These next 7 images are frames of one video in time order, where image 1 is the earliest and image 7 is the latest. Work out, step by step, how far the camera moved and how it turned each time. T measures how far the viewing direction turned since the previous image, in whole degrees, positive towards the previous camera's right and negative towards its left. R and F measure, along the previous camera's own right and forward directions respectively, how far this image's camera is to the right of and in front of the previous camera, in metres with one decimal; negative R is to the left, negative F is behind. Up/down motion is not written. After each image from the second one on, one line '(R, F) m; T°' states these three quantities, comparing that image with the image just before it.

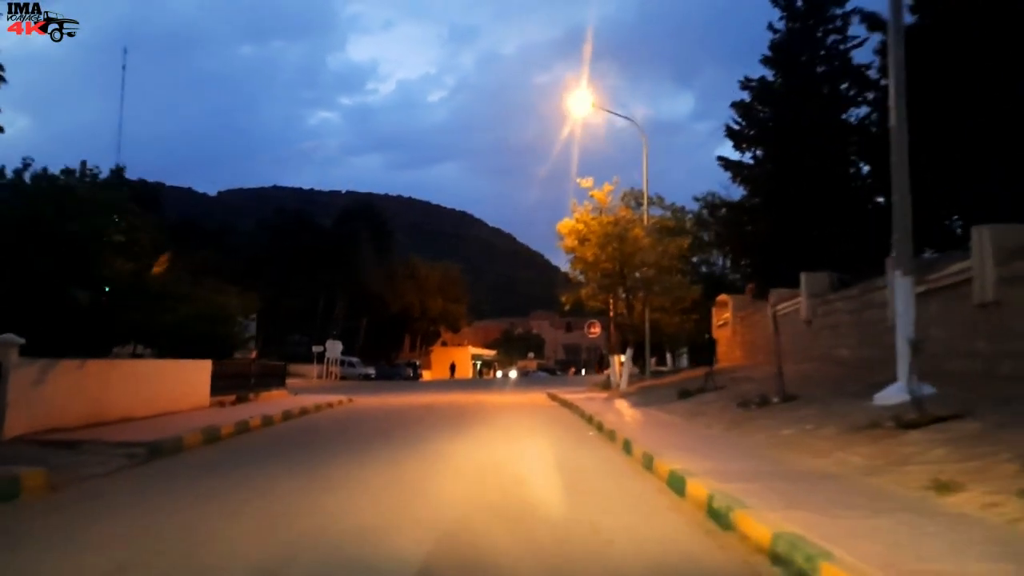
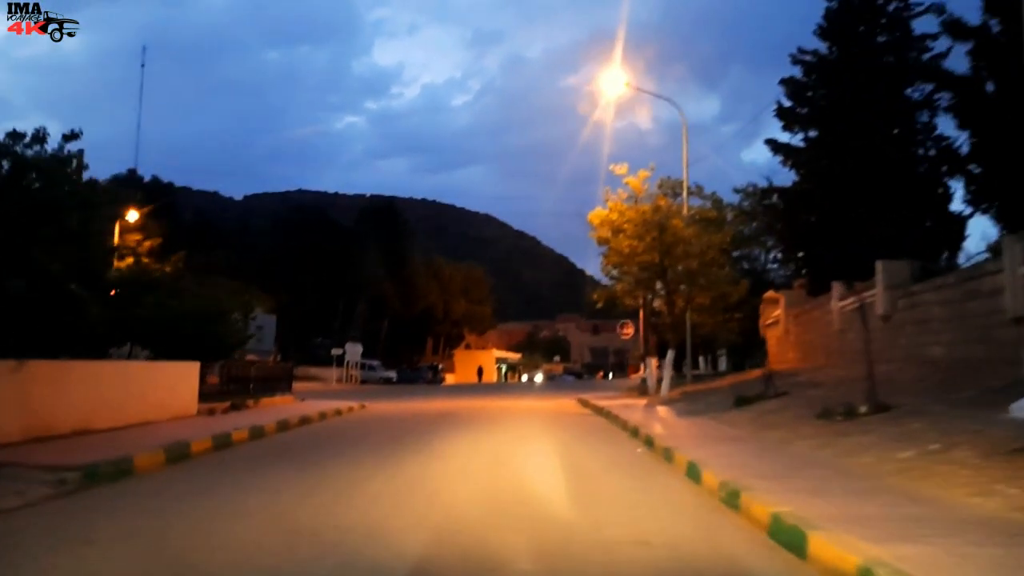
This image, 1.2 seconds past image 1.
(-0.1, +3.2) m; -1°
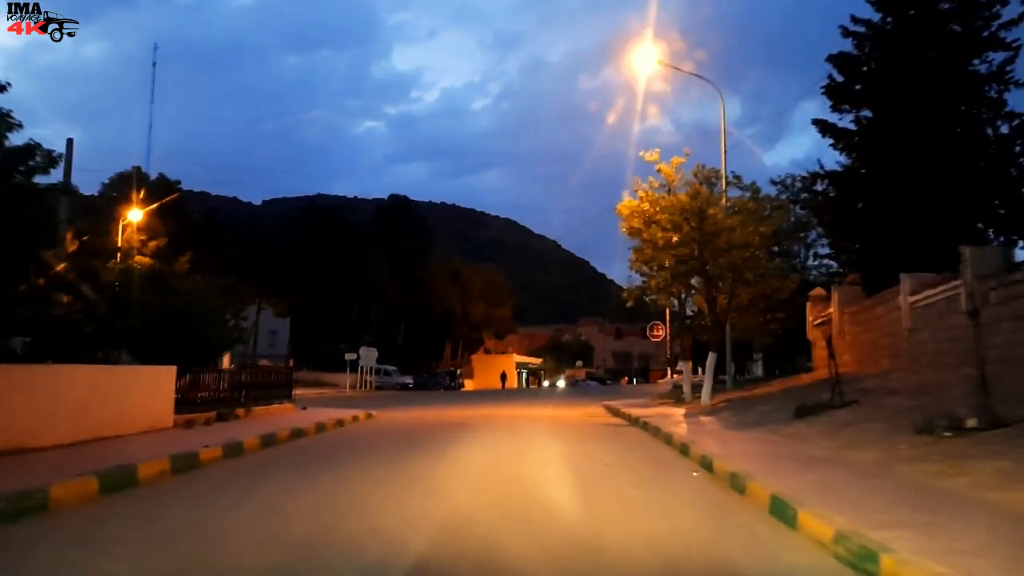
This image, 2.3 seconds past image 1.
(-0.1, +2.9) m; -1°
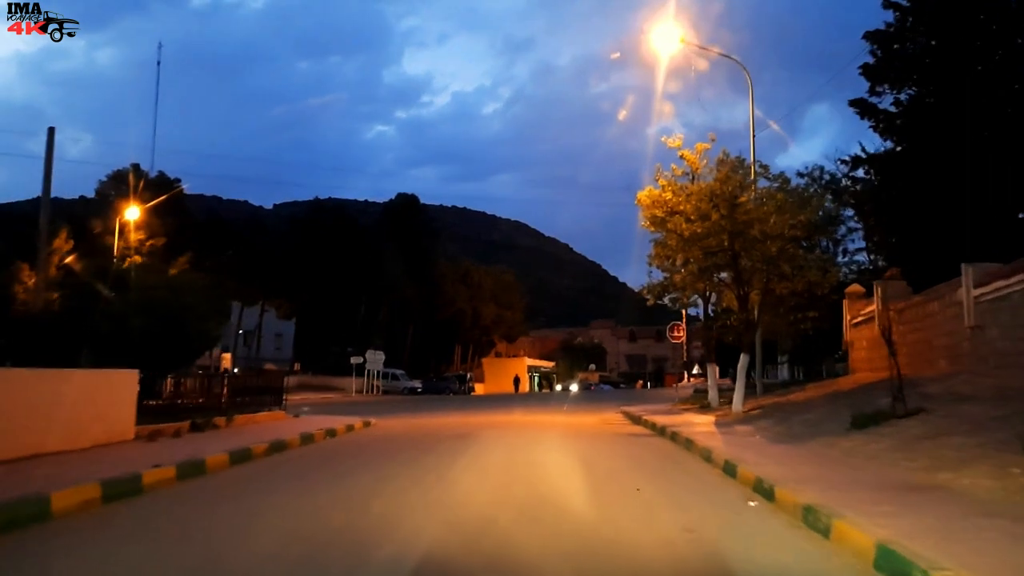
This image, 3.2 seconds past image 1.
(0.0, +2.5) m; -1°
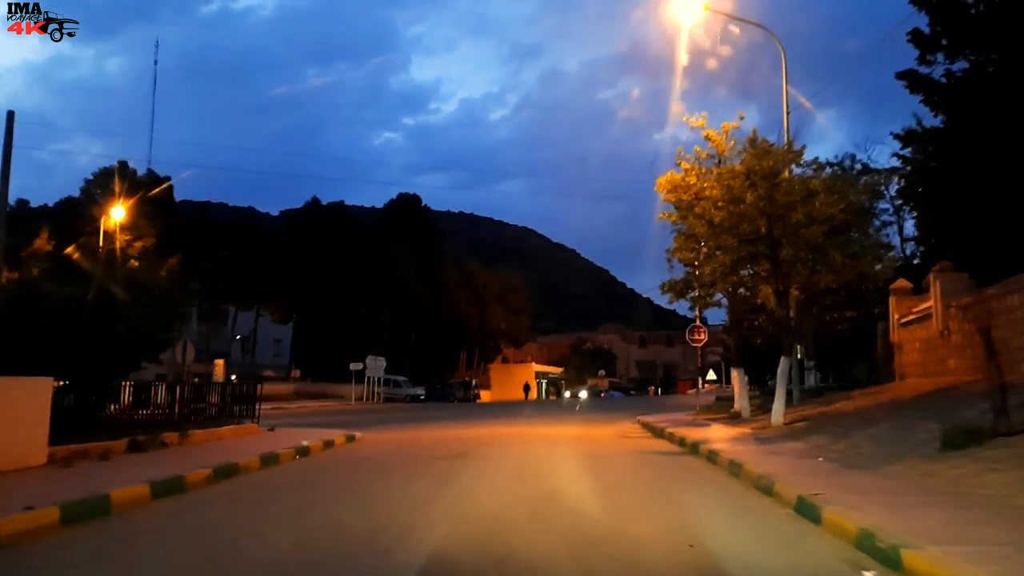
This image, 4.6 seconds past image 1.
(+0.1, +3.2) m; 0°
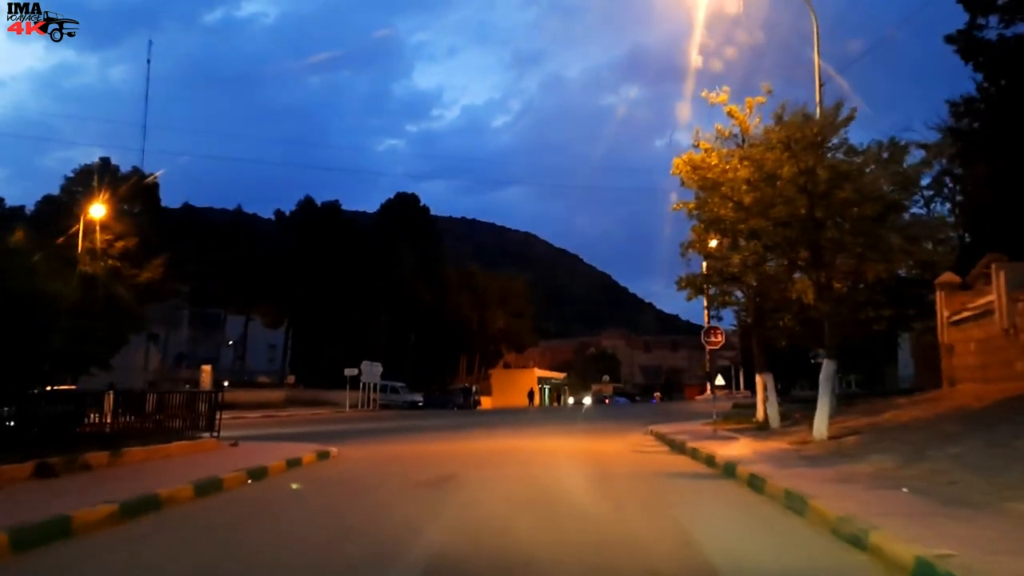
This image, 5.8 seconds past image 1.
(+0.1, +3.0) m; 0°
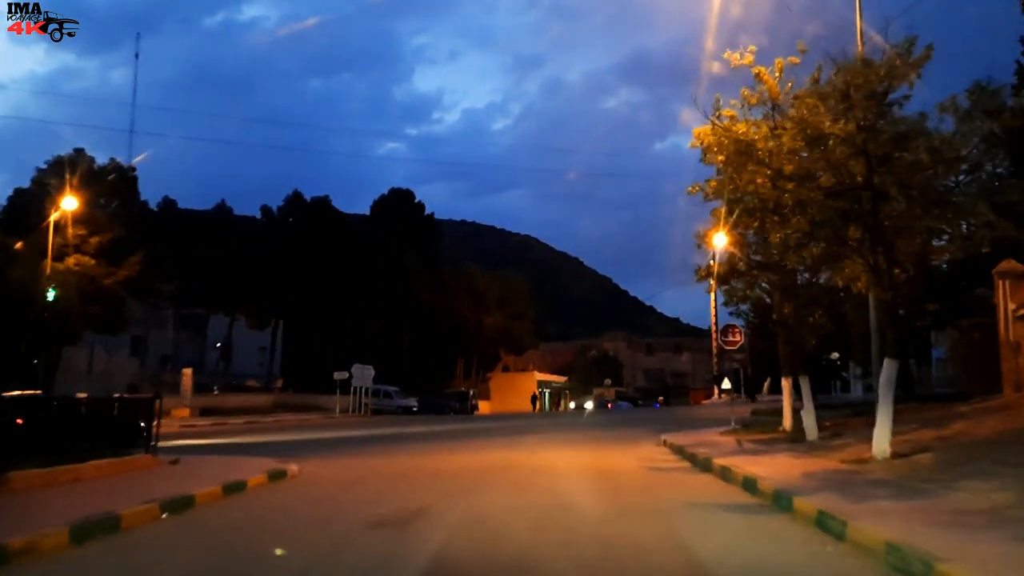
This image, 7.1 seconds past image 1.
(+0.1, +3.2) m; 0°
